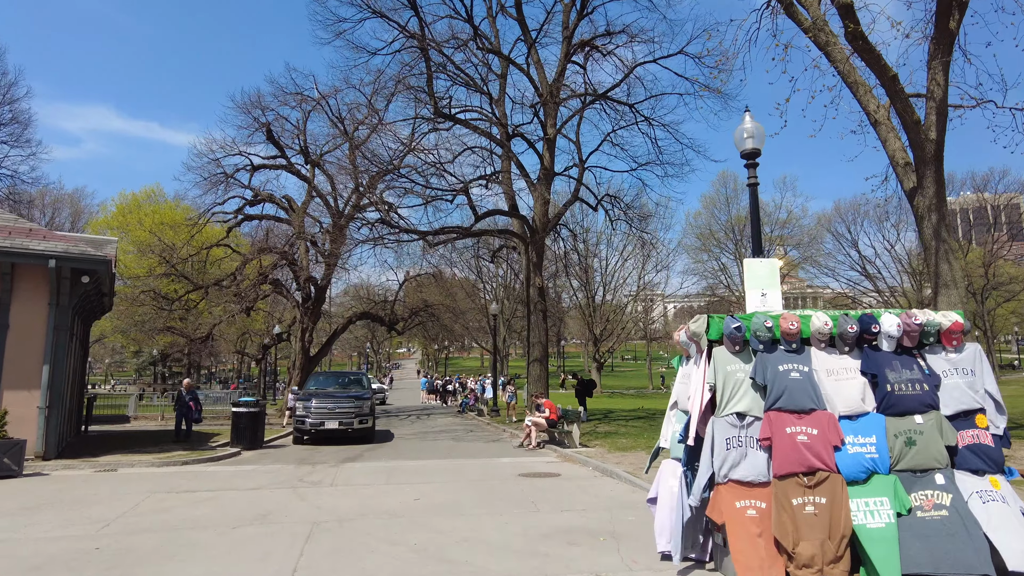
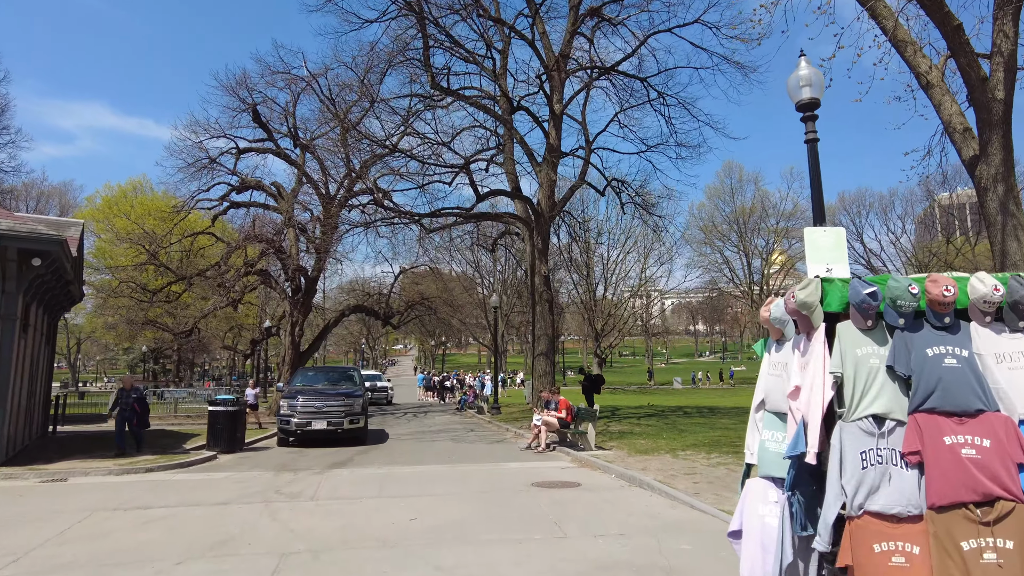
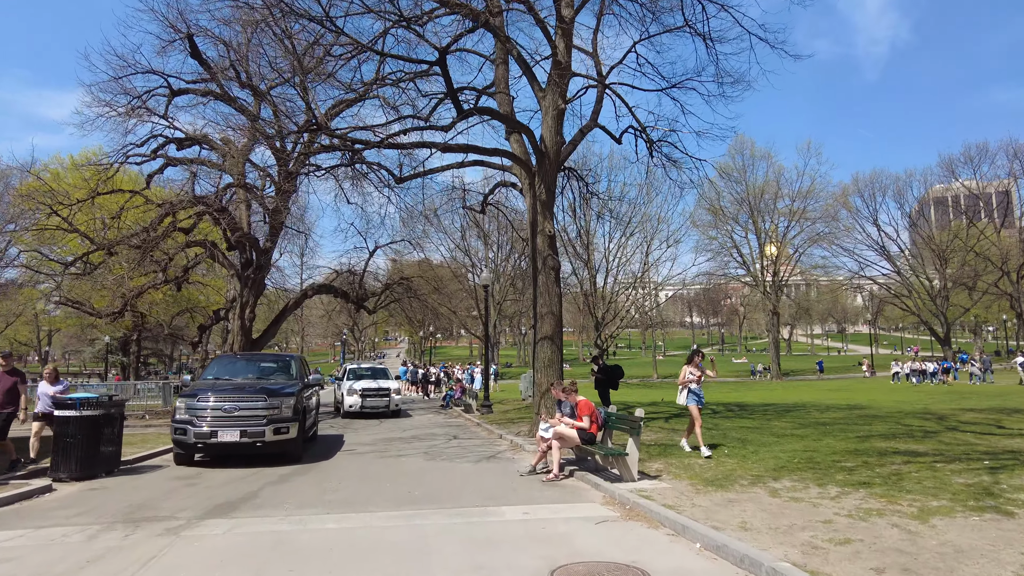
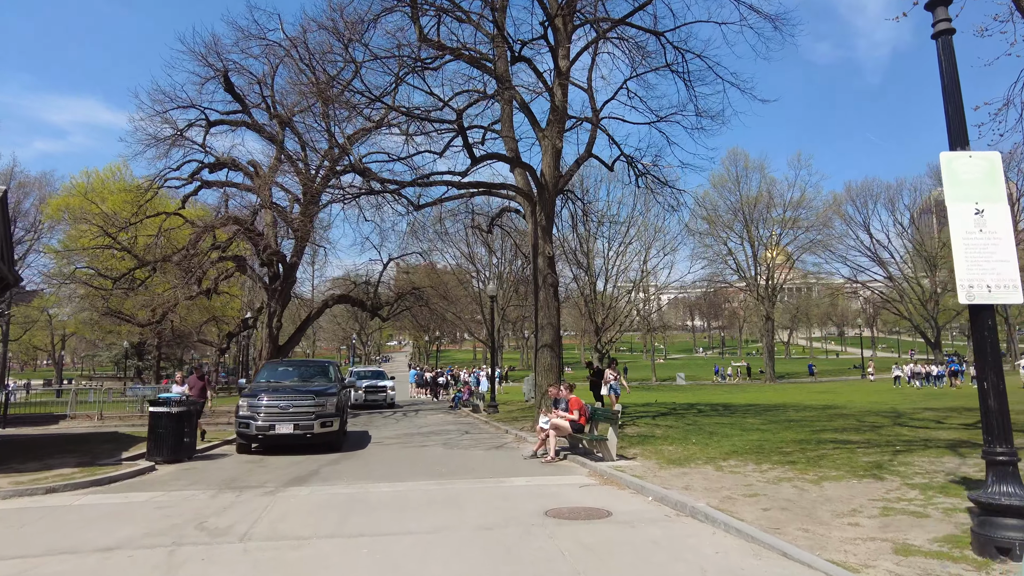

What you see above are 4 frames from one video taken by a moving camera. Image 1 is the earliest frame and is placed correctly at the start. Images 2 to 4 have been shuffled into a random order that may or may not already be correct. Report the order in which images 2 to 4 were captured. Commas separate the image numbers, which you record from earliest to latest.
2, 4, 3
